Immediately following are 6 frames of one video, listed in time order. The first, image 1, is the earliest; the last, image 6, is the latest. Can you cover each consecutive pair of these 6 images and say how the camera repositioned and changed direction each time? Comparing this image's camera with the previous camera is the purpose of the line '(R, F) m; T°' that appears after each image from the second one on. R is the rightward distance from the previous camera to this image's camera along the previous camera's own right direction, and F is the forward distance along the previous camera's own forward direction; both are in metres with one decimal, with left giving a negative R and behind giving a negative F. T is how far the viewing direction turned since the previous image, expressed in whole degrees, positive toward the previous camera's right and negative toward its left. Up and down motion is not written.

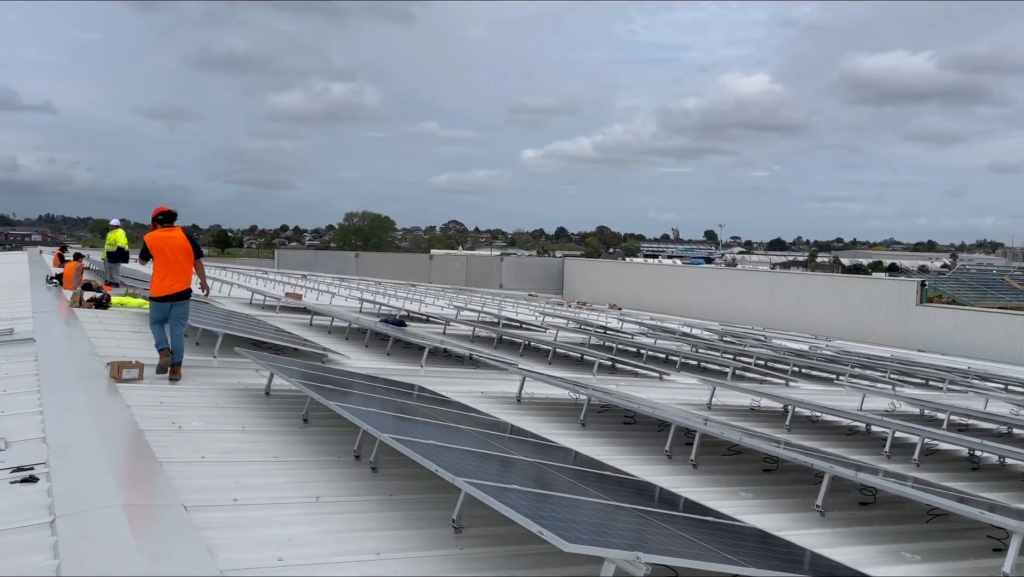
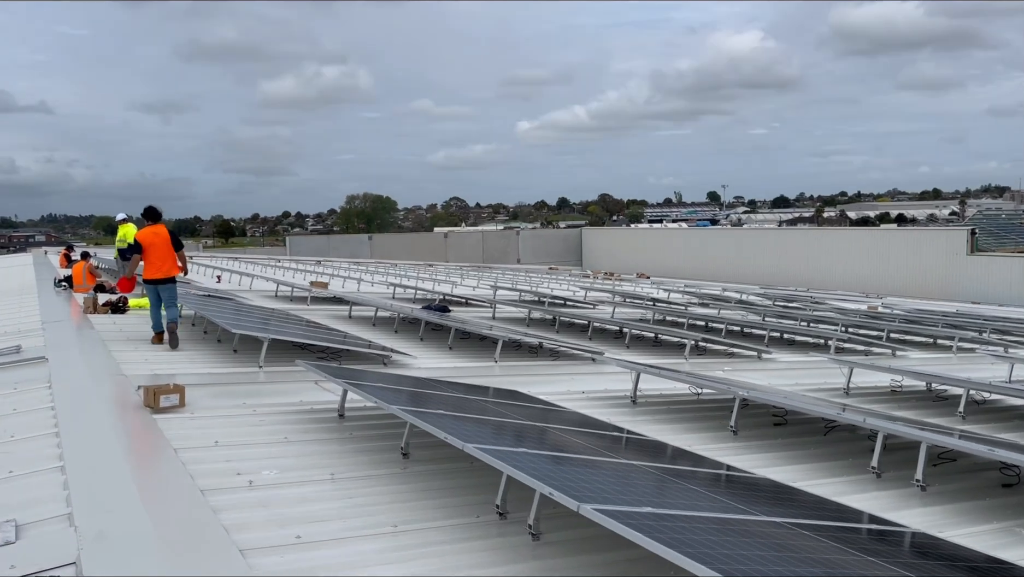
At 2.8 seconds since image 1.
(-1.2, +2.1) m; 0°
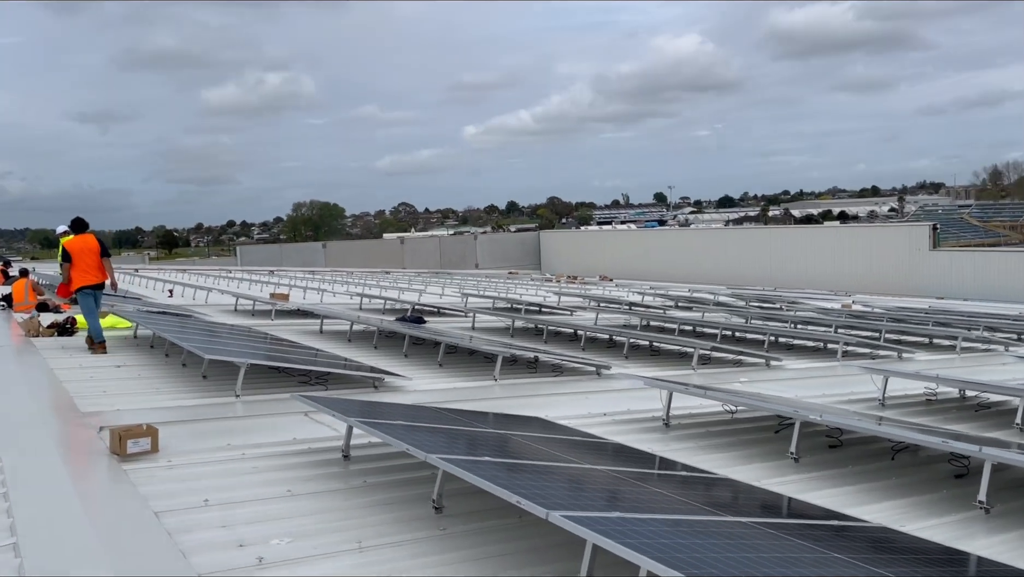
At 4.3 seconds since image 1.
(-0.7, +1.1) m; +3°
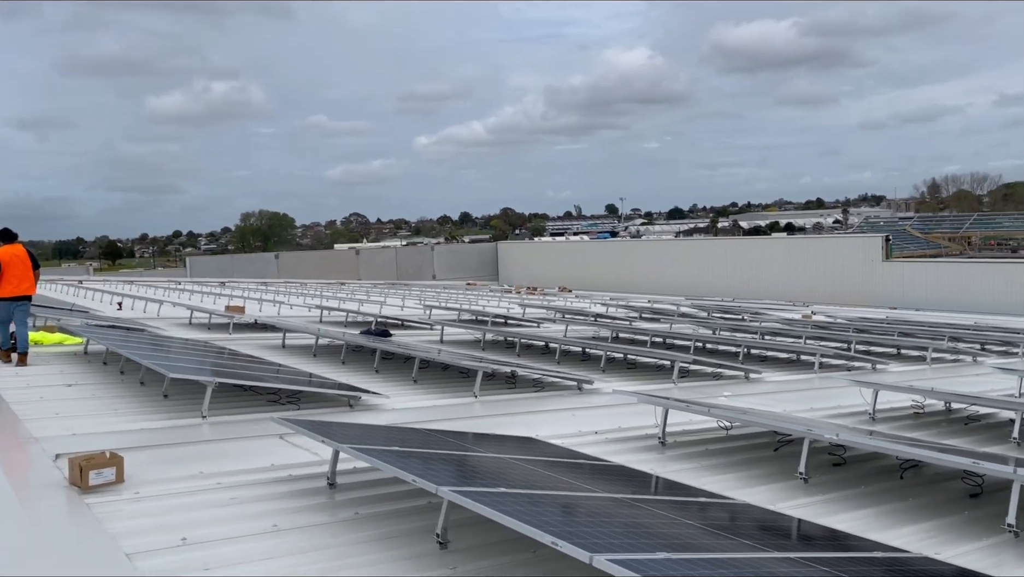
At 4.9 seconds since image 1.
(-0.4, +0.4) m; +3°
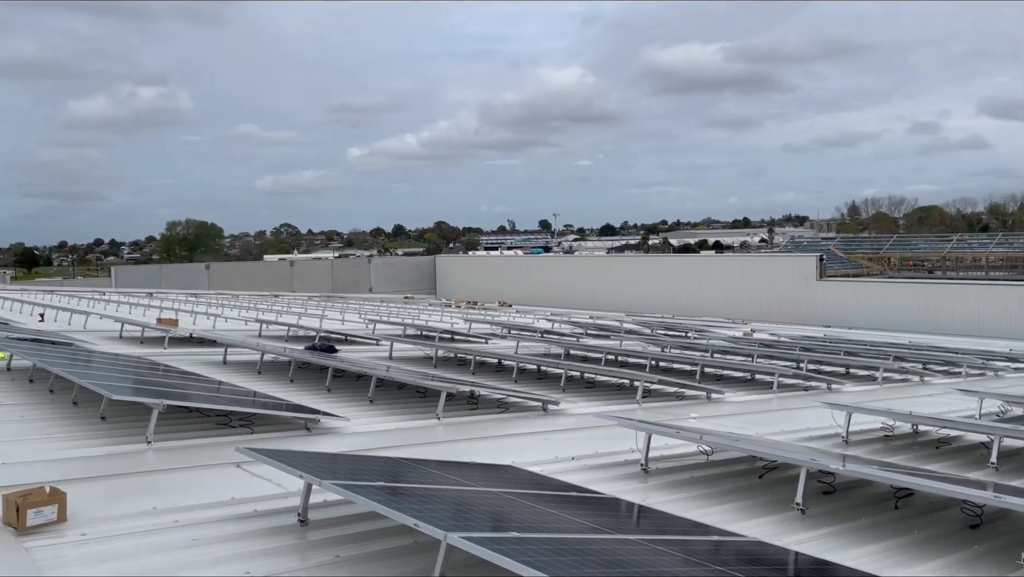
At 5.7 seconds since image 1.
(-0.4, +0.5) m; +5°
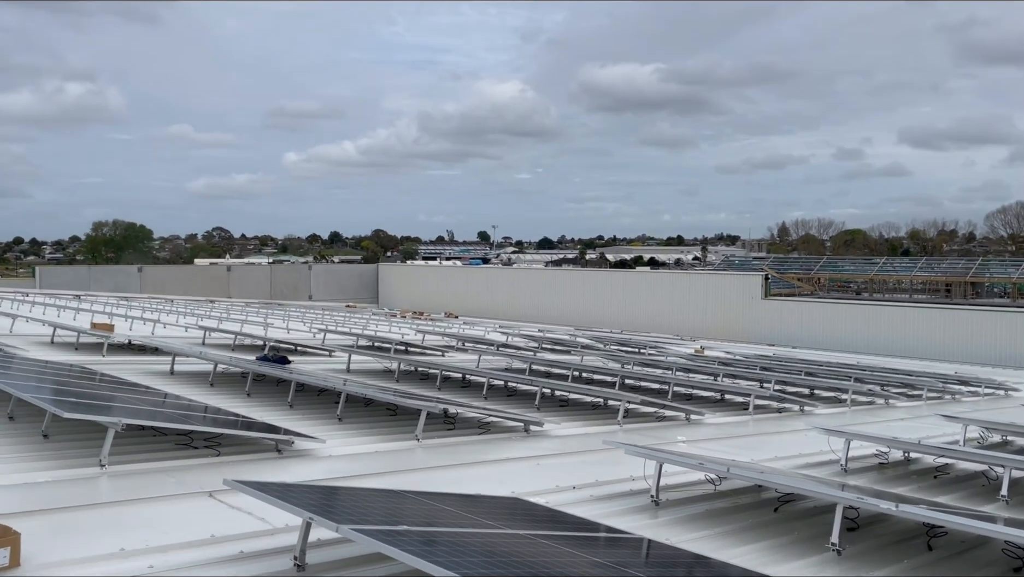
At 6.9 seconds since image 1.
(-0.6, +0.7) m; +4°
